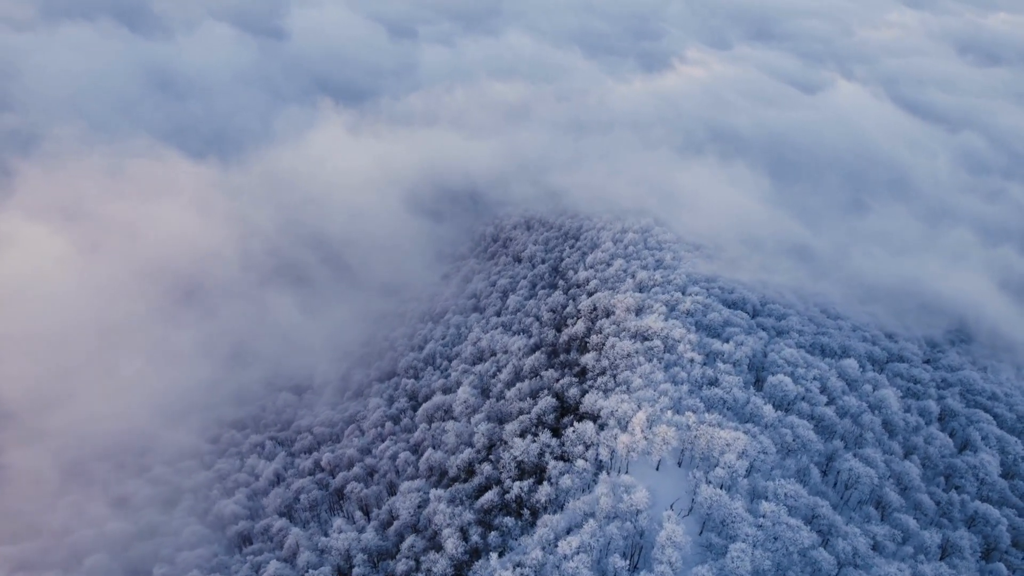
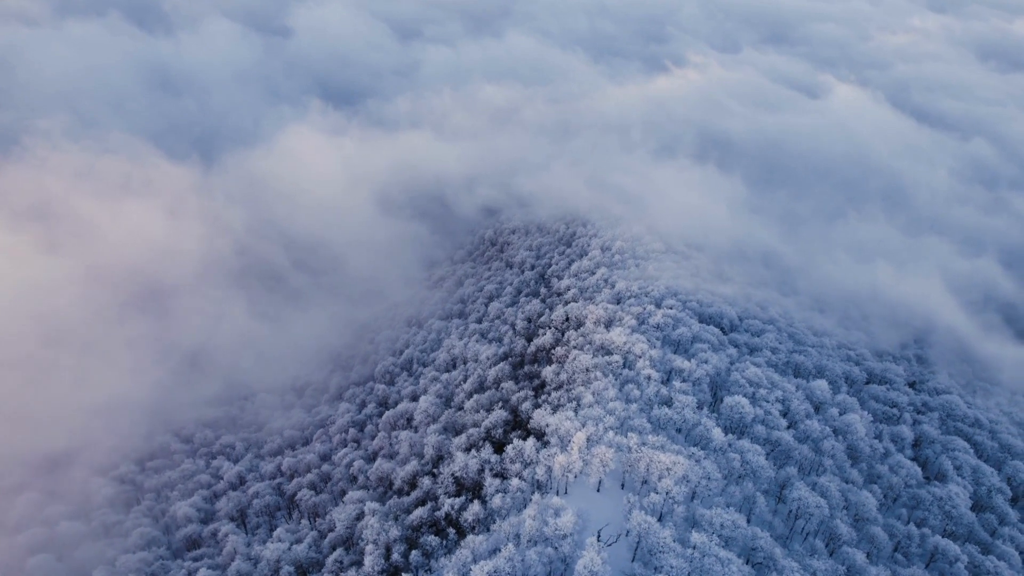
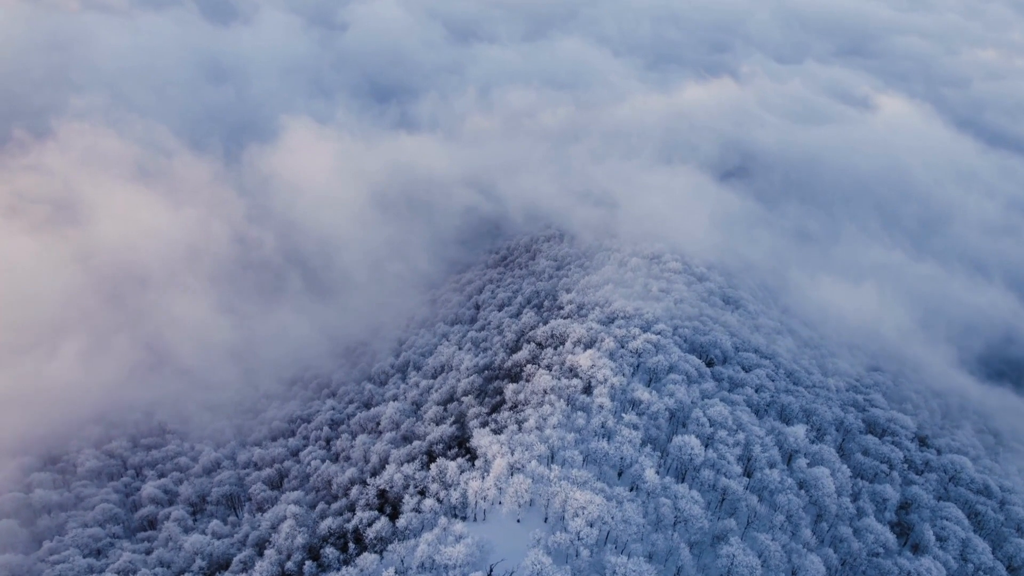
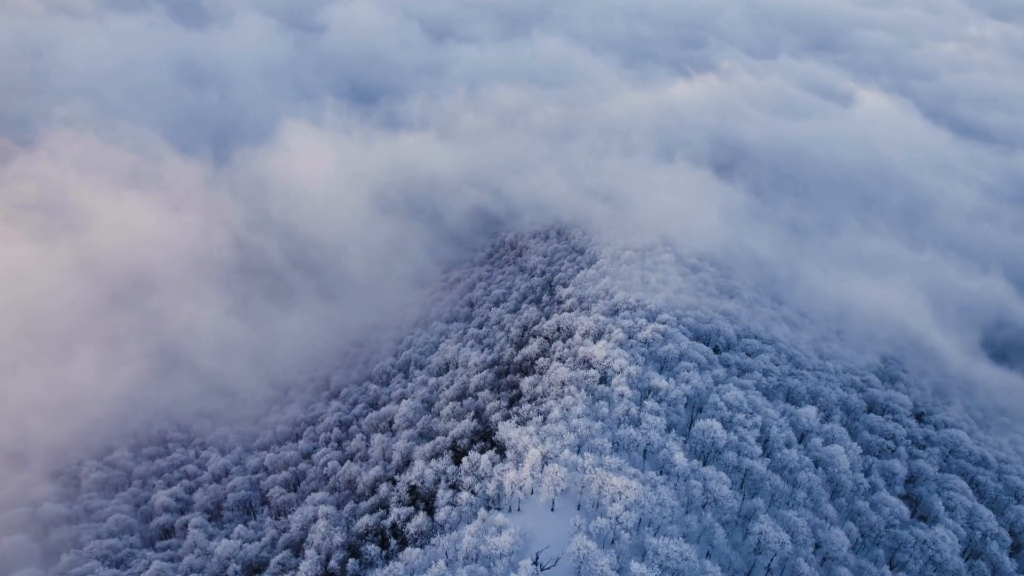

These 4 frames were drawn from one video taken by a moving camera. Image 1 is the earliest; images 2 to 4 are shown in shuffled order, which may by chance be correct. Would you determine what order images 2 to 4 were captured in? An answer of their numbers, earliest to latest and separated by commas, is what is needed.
2, 4, 3
